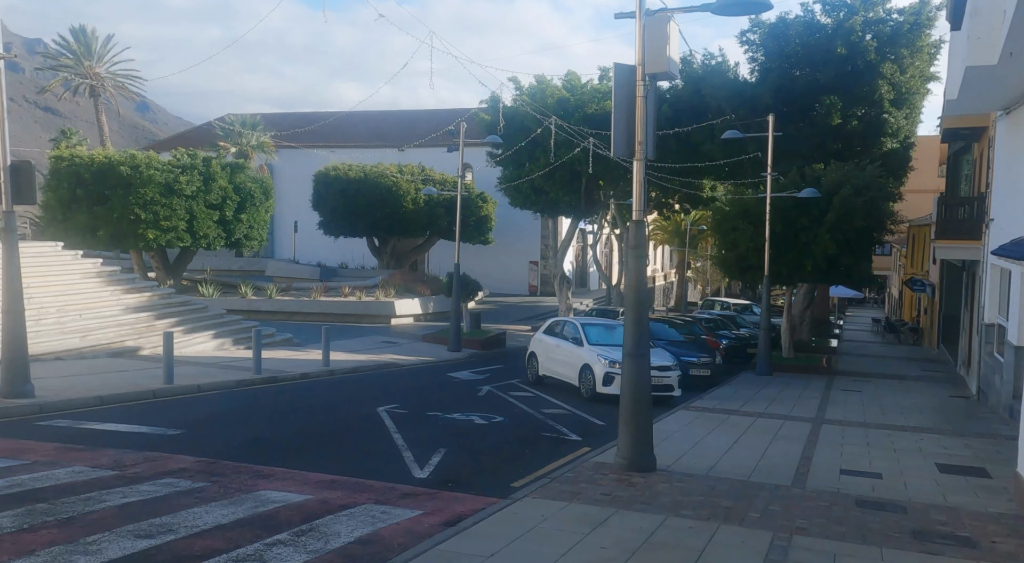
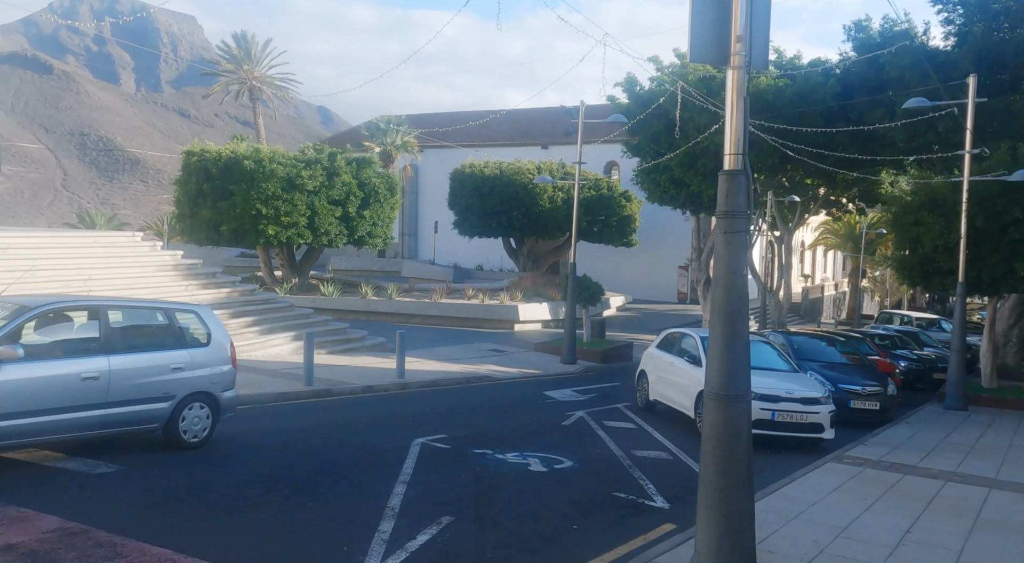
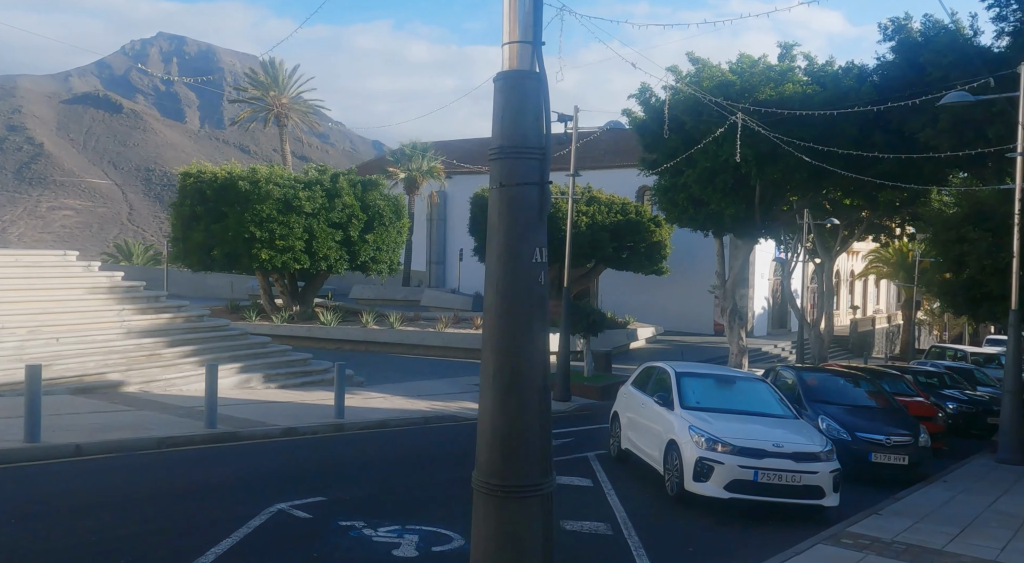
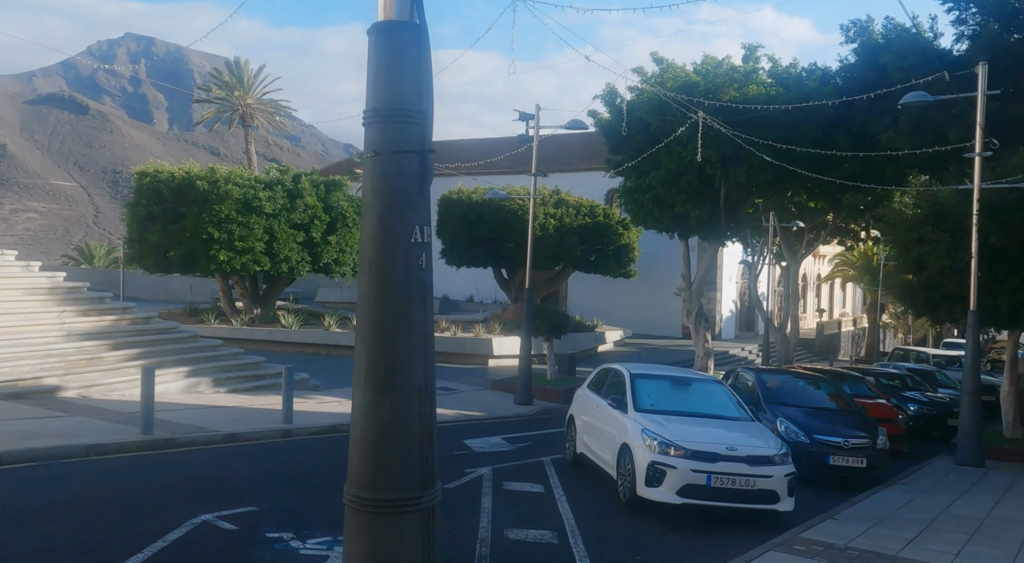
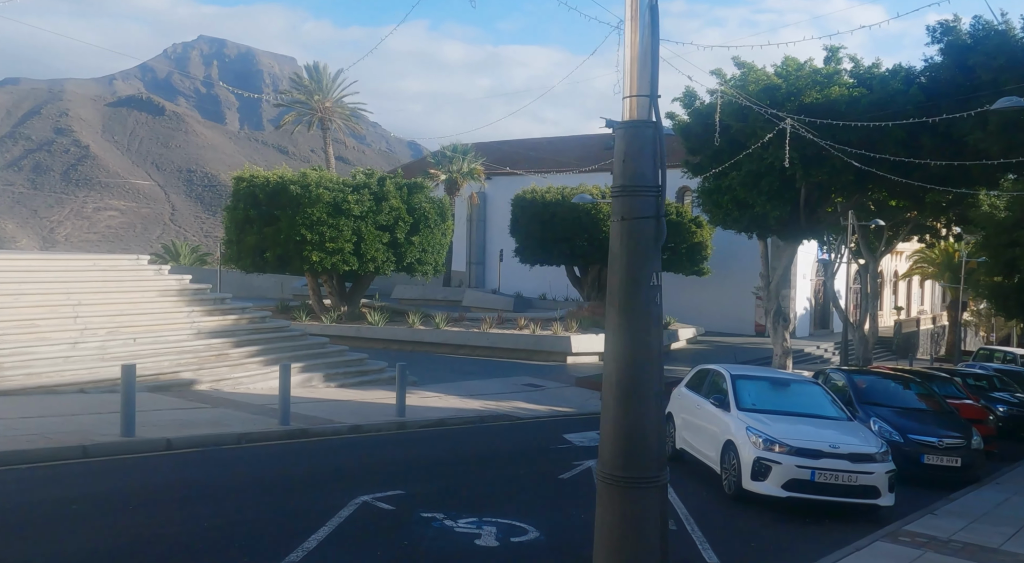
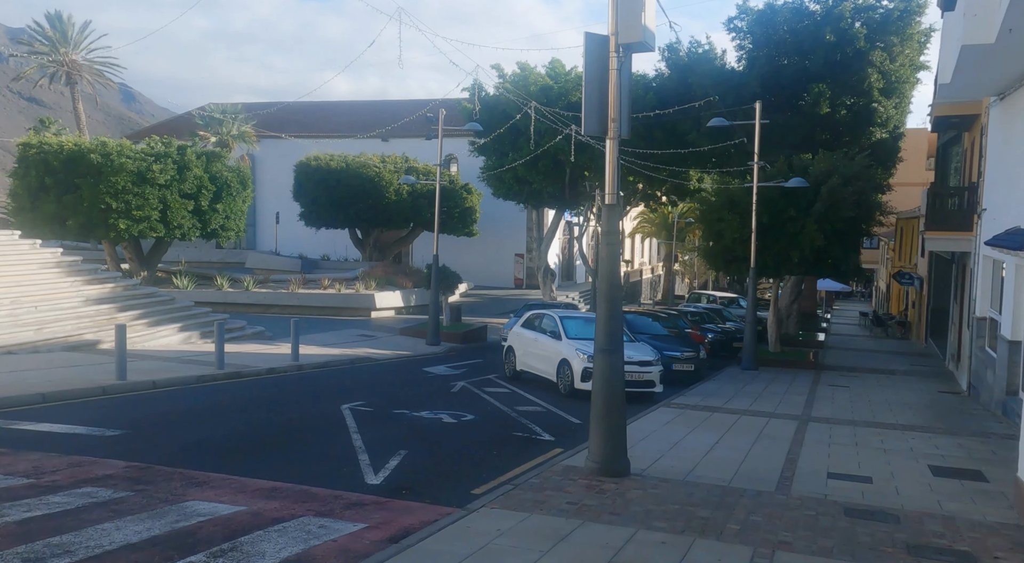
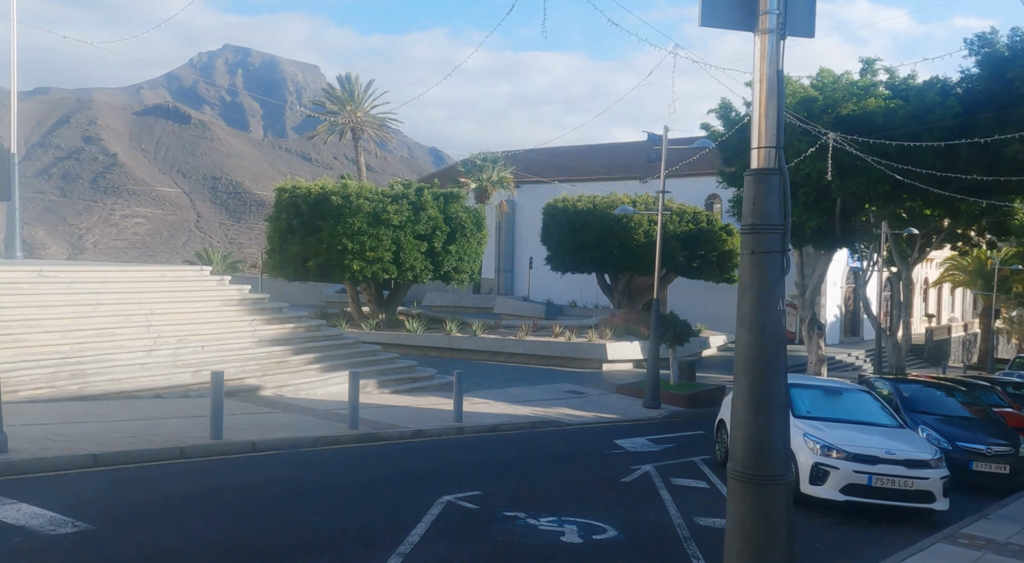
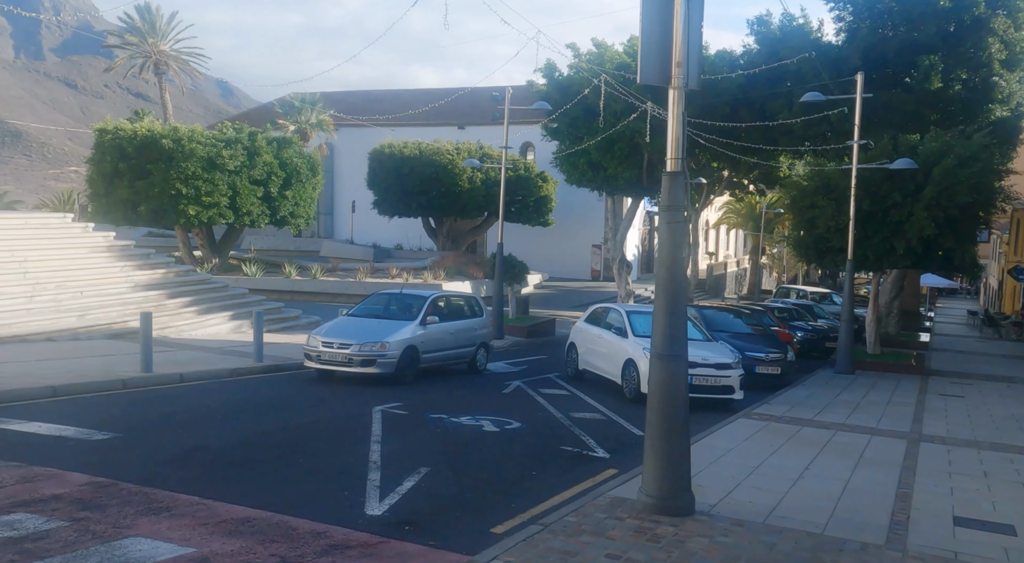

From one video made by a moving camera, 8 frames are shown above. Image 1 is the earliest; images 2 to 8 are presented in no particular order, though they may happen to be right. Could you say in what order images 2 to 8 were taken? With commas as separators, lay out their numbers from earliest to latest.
6, 8, 2, 7, 5, 3, 4
